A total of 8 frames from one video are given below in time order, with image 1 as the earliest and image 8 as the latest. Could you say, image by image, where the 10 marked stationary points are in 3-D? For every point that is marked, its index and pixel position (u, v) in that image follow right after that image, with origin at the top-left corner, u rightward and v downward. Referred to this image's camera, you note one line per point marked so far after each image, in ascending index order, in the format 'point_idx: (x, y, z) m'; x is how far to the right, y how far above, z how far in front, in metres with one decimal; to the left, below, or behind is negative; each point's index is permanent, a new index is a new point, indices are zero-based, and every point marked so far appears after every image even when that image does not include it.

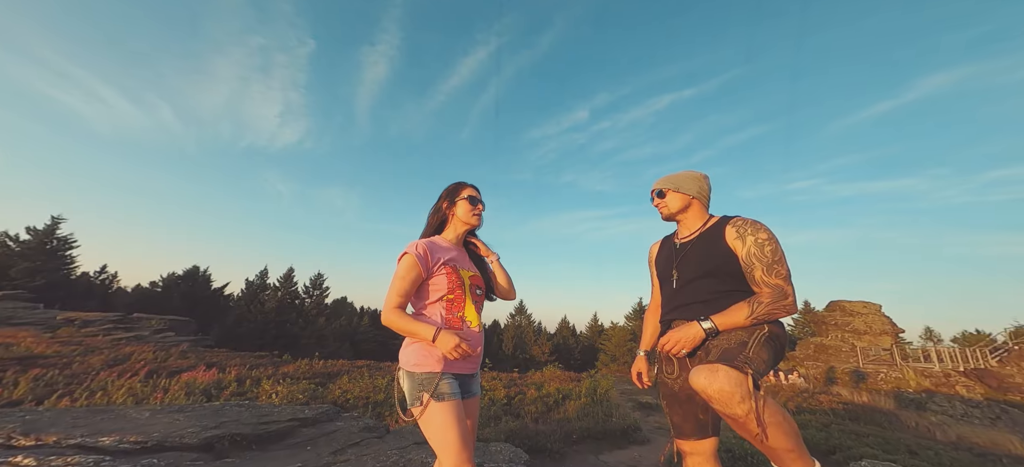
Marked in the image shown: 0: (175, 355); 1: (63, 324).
0: (-15.4, -5.5, +17.2) m
1: (-22.8, -4.4, +19.2) m
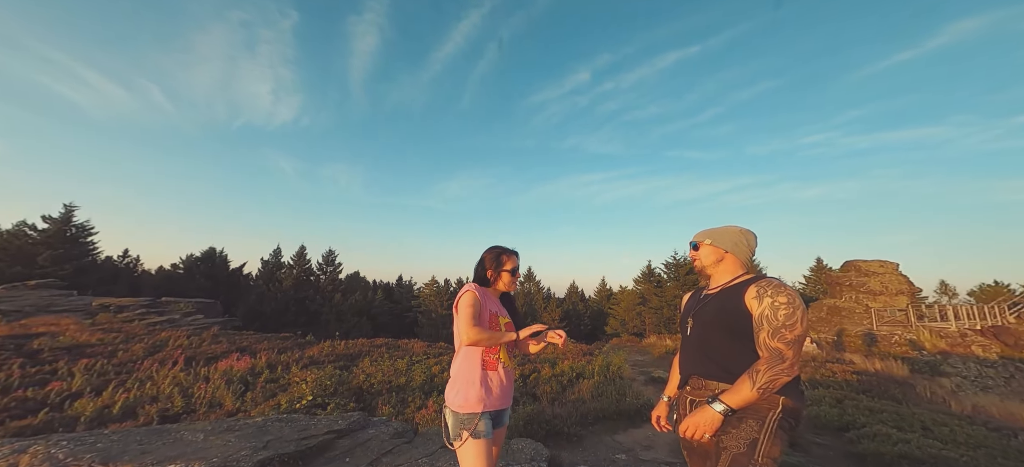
0: (-14.7, -5.1, +18.0) m
1: (-22.1, -4.1, +20.1) m
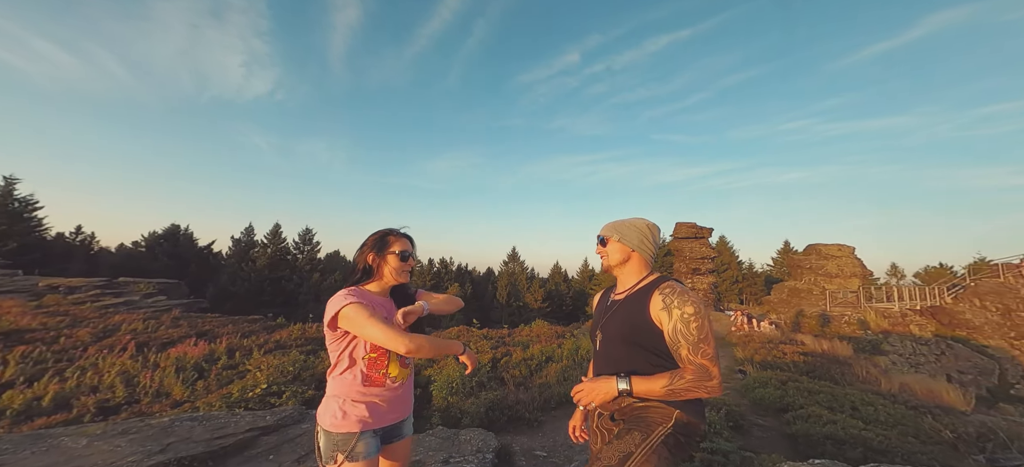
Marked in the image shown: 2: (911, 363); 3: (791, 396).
0: (-16.1, -4.1, +17.3) m
1: (-23.6, -2.9, +18.9) m
2: (+17.7, -5.7, +16.6) m
3: (+6.0, -3.5, +8.1) m
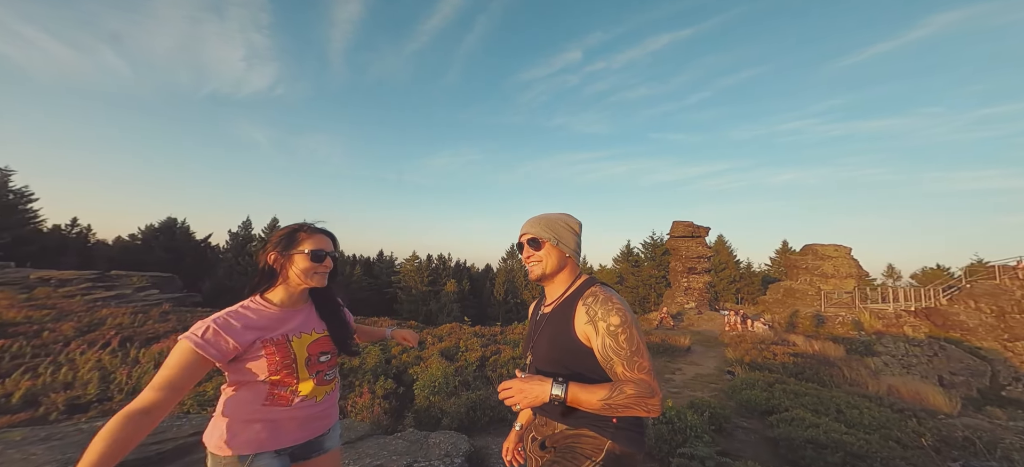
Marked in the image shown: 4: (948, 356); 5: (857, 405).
0: (-16.5, -3.9, +17.1) m
1: (-24.0, -2.6, +18.7) m
2: (+17.3, -5.8, +16.6) m
3: (+5.7, -3.5, +8.0) m
4: (+20.9, -5.9, +17.9) m
5: (+7.2, -3.6, +7.8) m
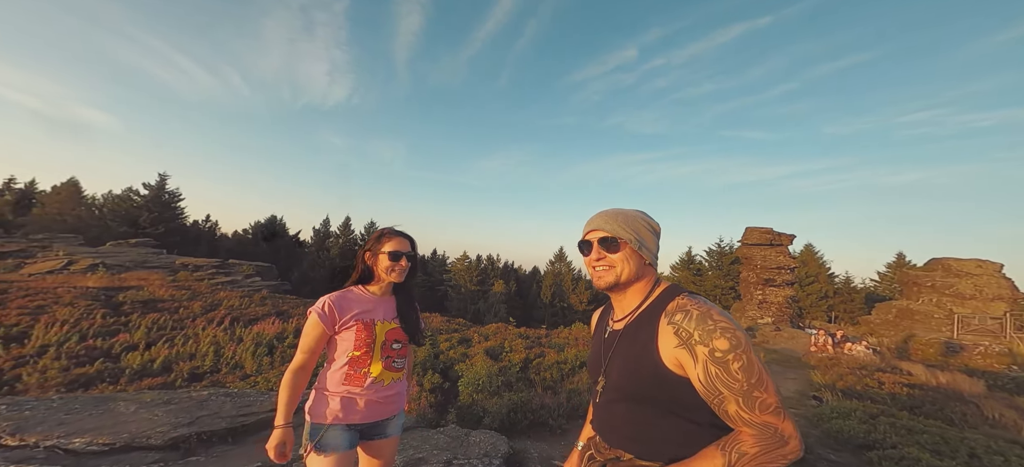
0: (-13.5, -3.6, +19.8) m
1: (-20.6, -2.2, +22.8) m
2: (+19.6, -6.3, +13.2) m
3: (+6.7, -3.7, +6.8) m
4: (+23.4, -6.5, +13.8) m
5: (+8.2, -3.8, +6.3) m
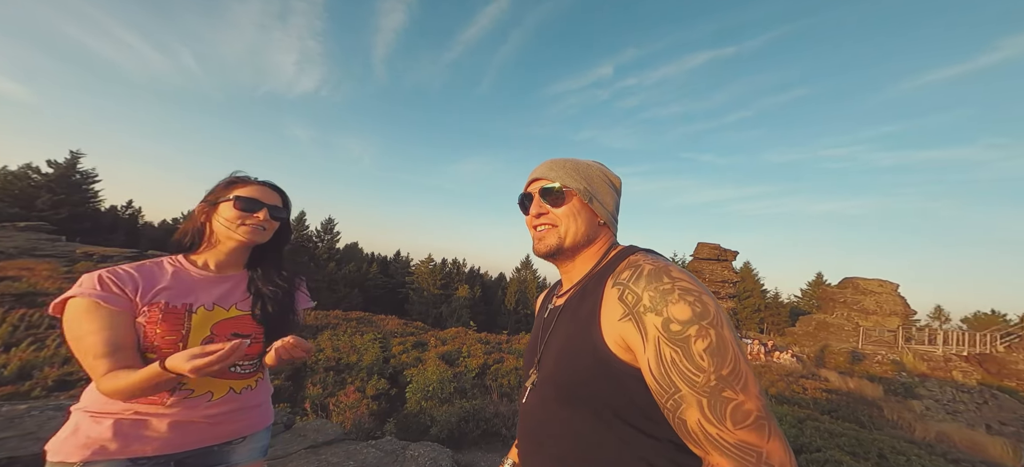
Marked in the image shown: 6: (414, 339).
0: (-16.0, -3.0, +17.6) m
1: (-23.2, -1.2, +19.6) m
2: (+17.5, -7.2, +14.8) m
3: (+5.6, -3.9, +7.0) m
4: (+21.2, -7.6, +15.9) m
5: (+7.1, -4.1, +6.7) m
6: (-3.3, -3.5, +12.3) m
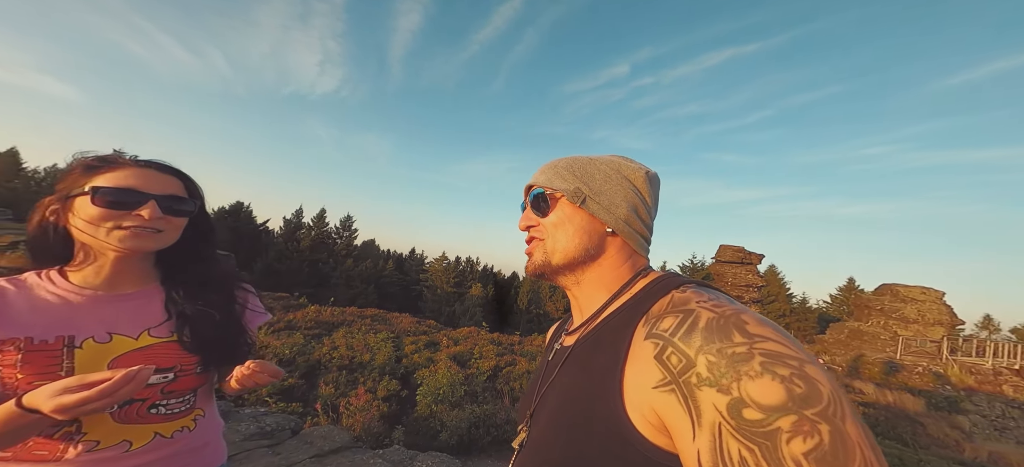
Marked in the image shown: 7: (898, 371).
0: (-15.2, -2.8, +18.1) m
1: (-22.3, -0.9, +20.5) m
2: (+18.1, -7.4, +13.7) m
3: (+5.8, -4.0, +6.5) m
4: (+21.8, -7.8, +14.6) m
5: (+7.3, -4.2, +6.1) m
6: (-2.8, -3.4, +12.2) m
7: (+21.1, -7.6, +20.1) m
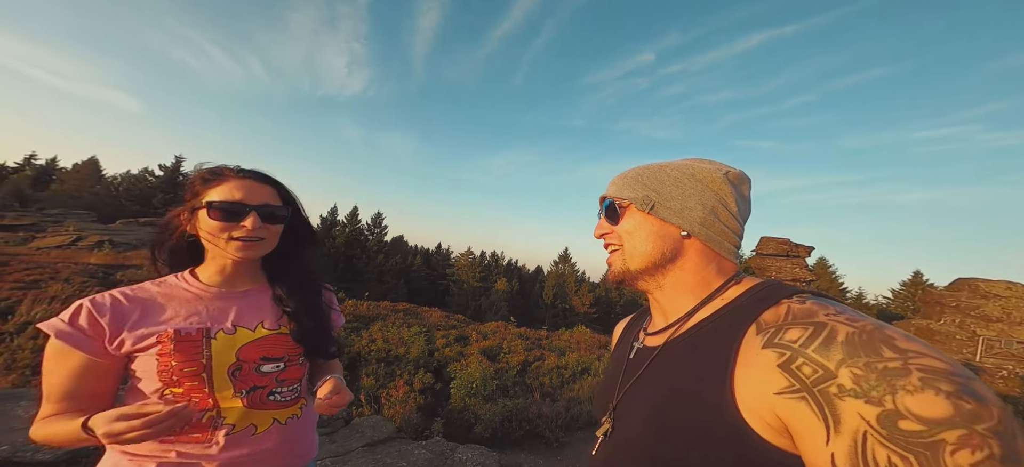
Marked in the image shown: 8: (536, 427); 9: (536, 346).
0: (-13.8, -2.7, +19.1) m
1: (-20.7, -0.8, +22.0) m
2: (+19.2, -7.2, +12.6) m
3: (+6.5, -3.9, +6.2) m
4: (+23.0, -7.5, +13.3) m
5: (+7.9, -4.1, +5.7) m
6: (-1.8, -3.3, +12.4) m
7: (+22.6, -7.2, +18.8) m
8: (+0.5, -3.5, +6.7) m
9: (+0.9, -3.9, +12.8) m
